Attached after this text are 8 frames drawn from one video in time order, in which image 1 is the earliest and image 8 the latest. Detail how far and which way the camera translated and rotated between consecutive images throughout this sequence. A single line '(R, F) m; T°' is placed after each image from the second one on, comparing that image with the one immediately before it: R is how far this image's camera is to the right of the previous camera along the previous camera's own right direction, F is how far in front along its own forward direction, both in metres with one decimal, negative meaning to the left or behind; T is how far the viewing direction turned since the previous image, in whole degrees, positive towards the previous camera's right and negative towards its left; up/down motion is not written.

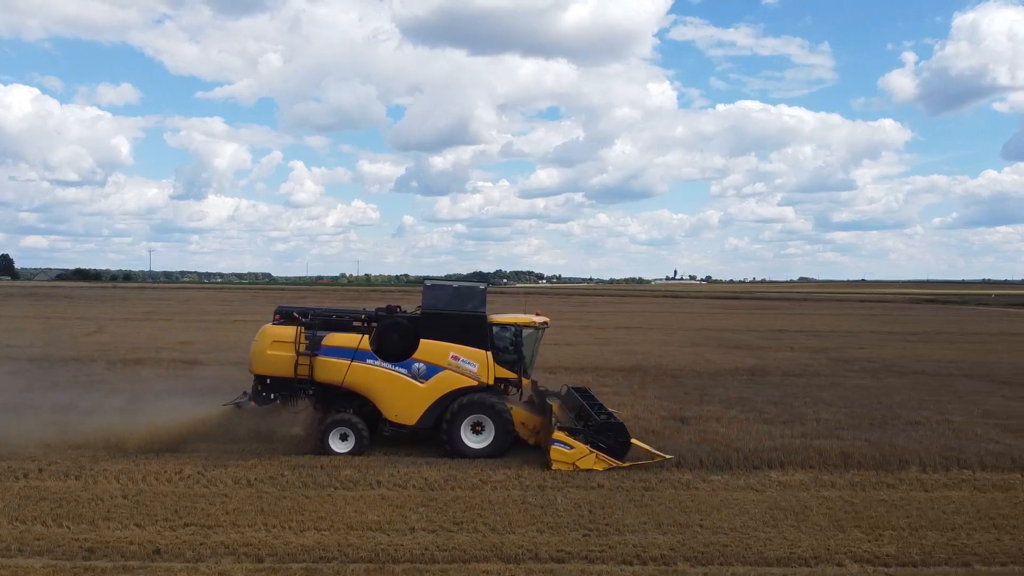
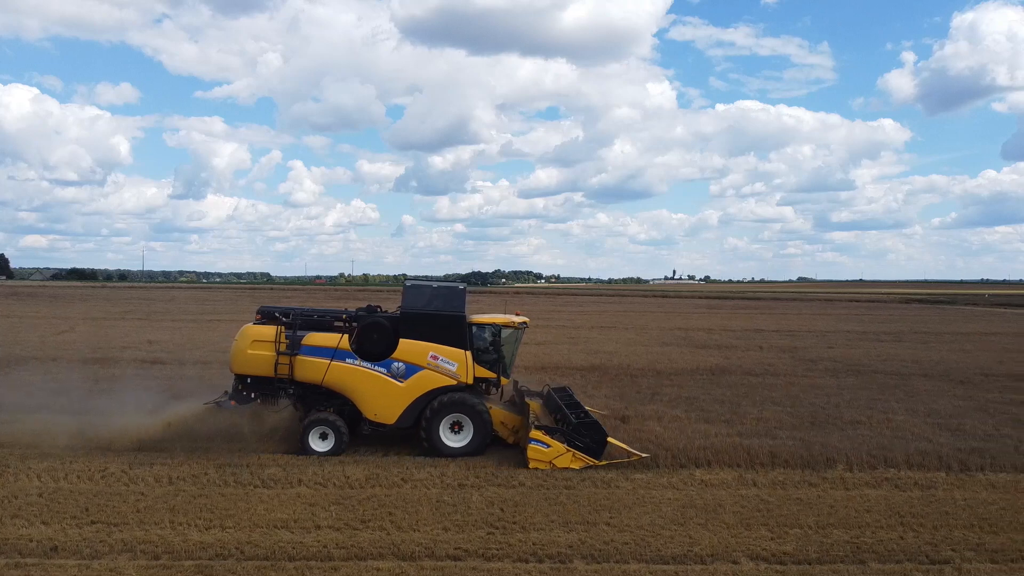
(+0.8, 0.0) m; 0°
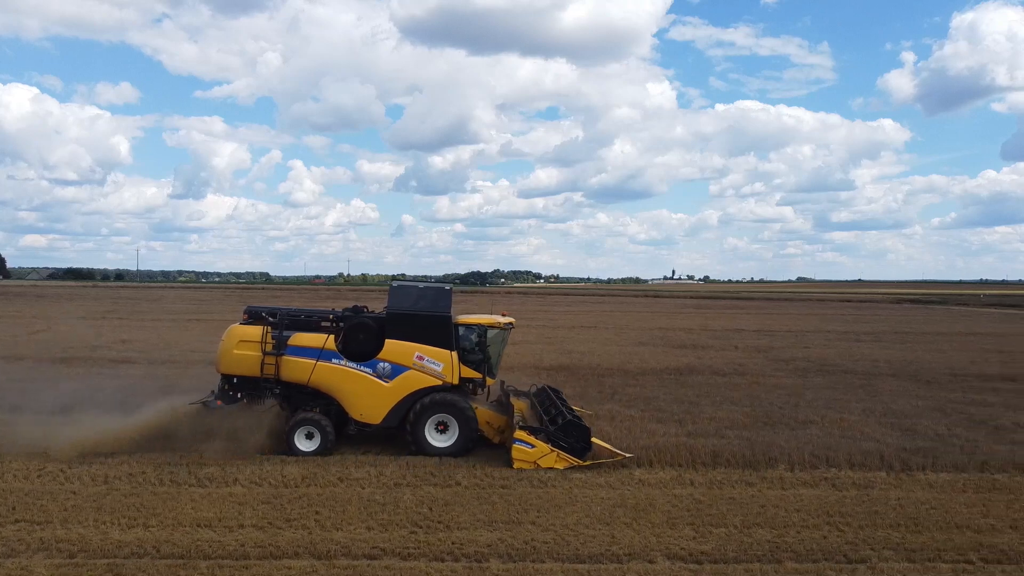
(+0.6, 0.0) m; 0°
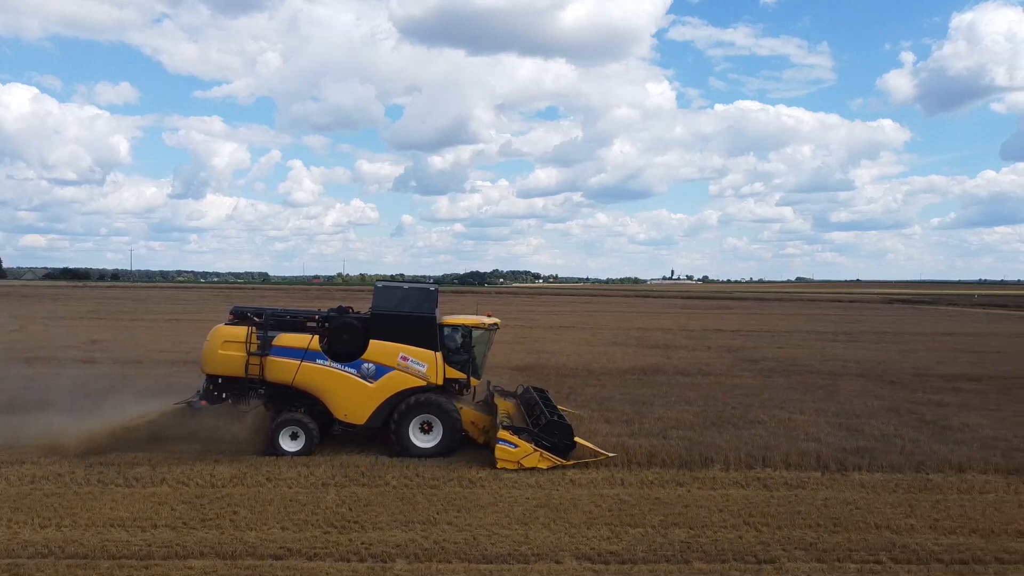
(+0.7, 0.0) m; 0°
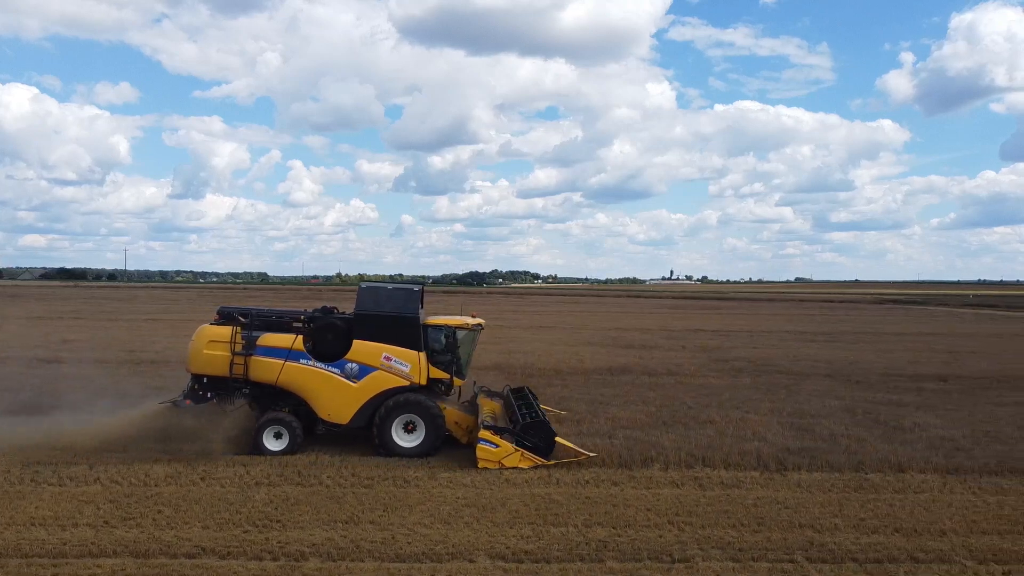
(+0.7, 0.0) m; 0°
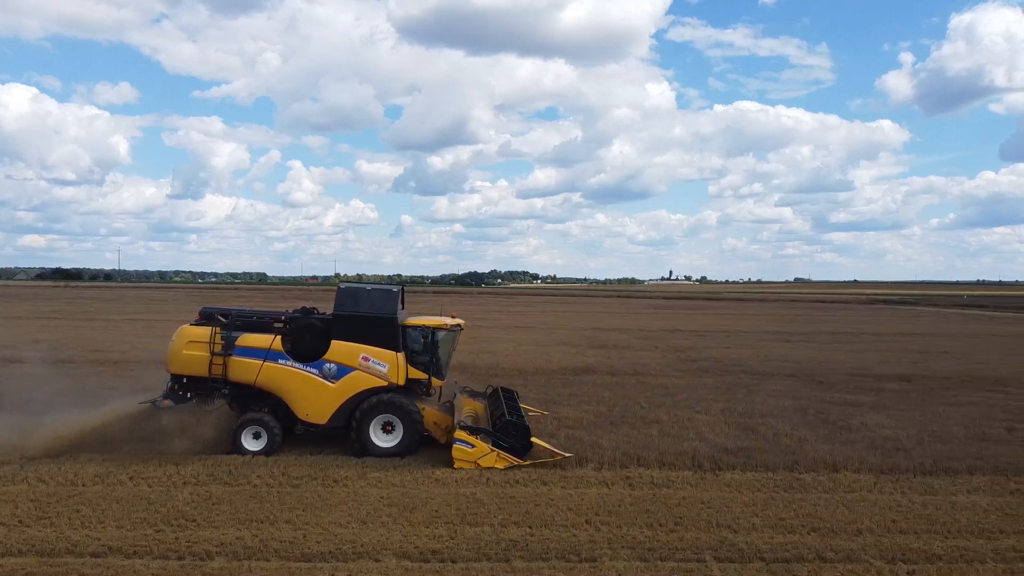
(+0.7, 0.0) m; 0°
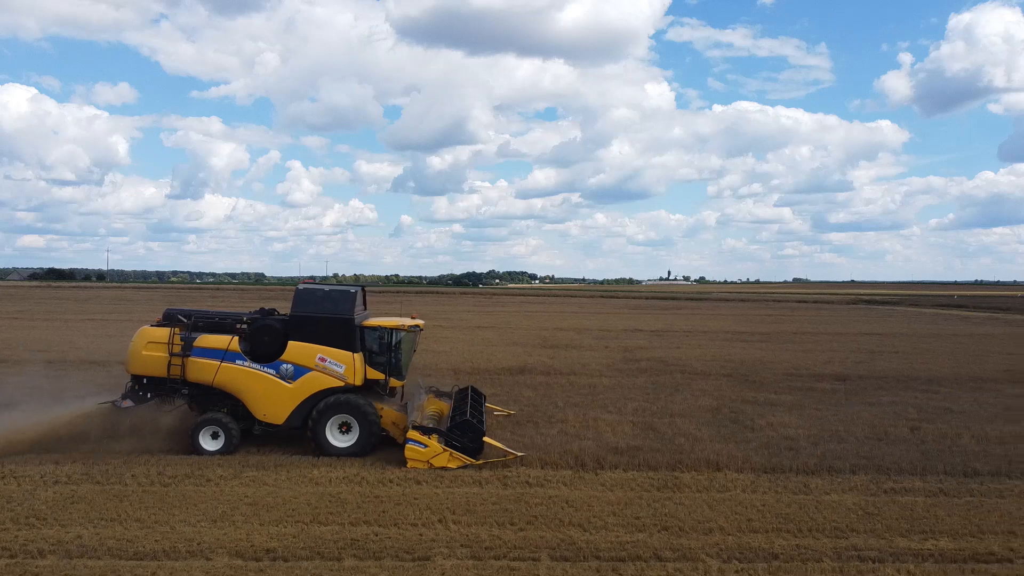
(+1.3, 0.0) m; 0°
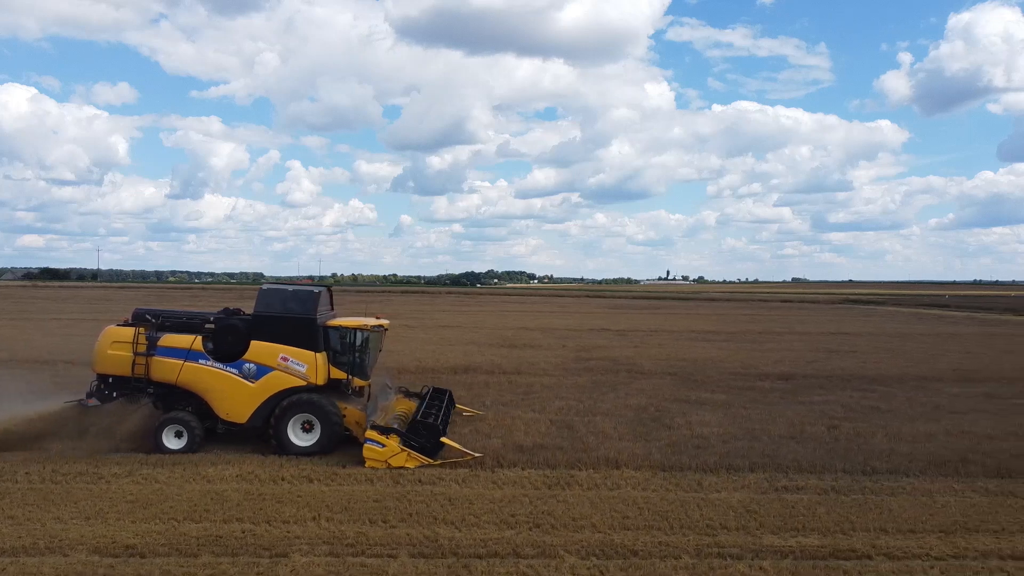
(+1.1, 0.0) m; 0°
